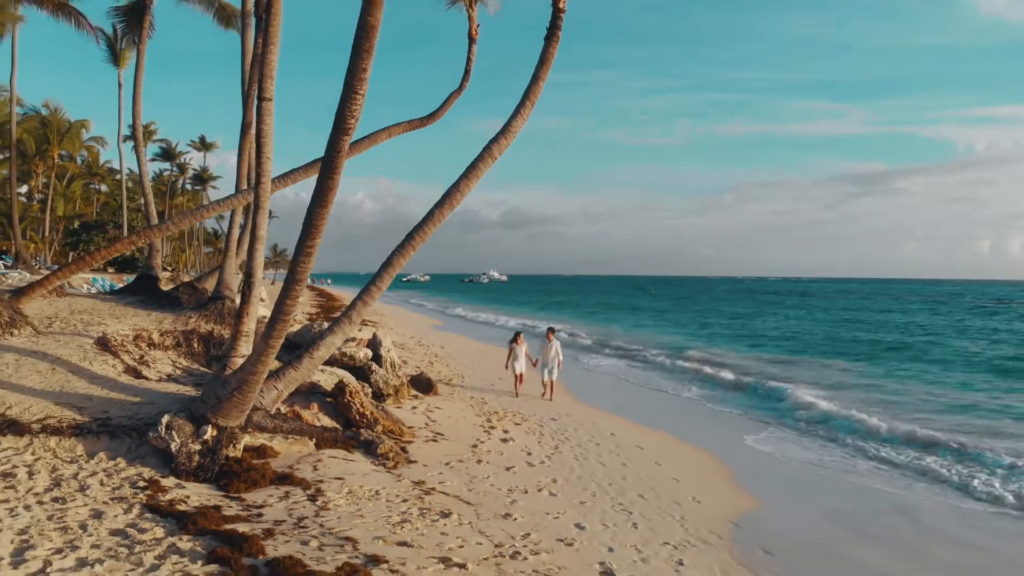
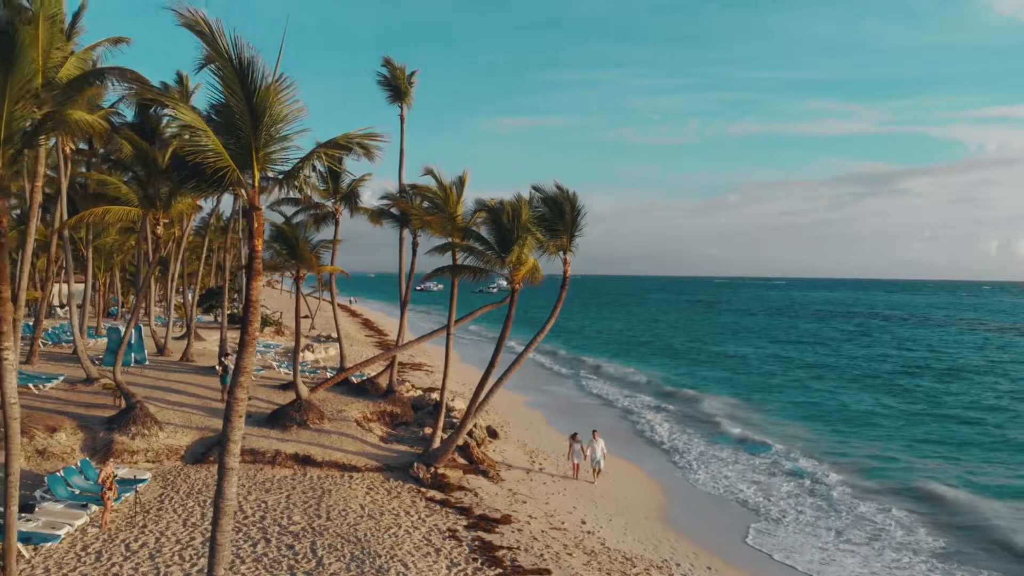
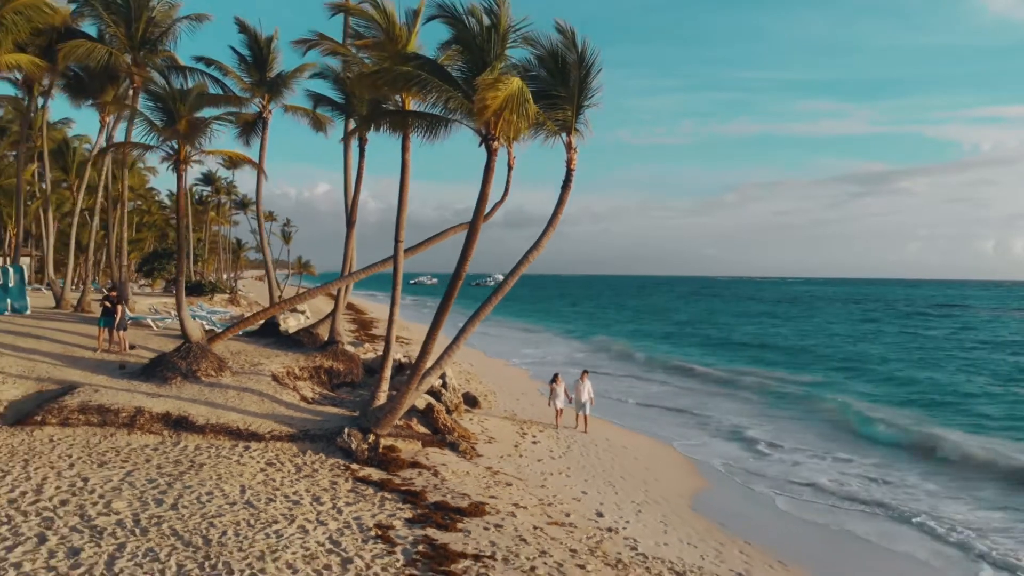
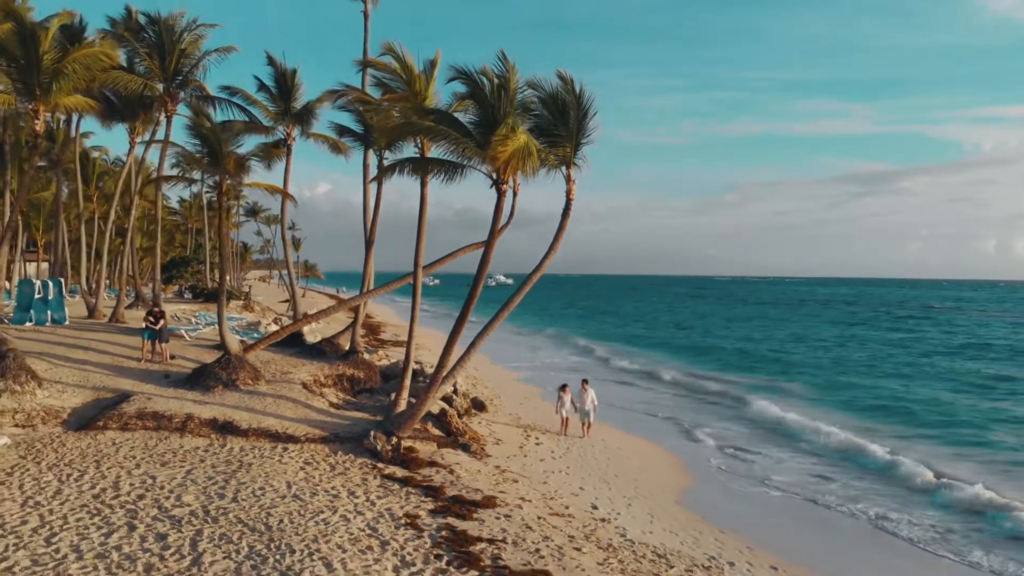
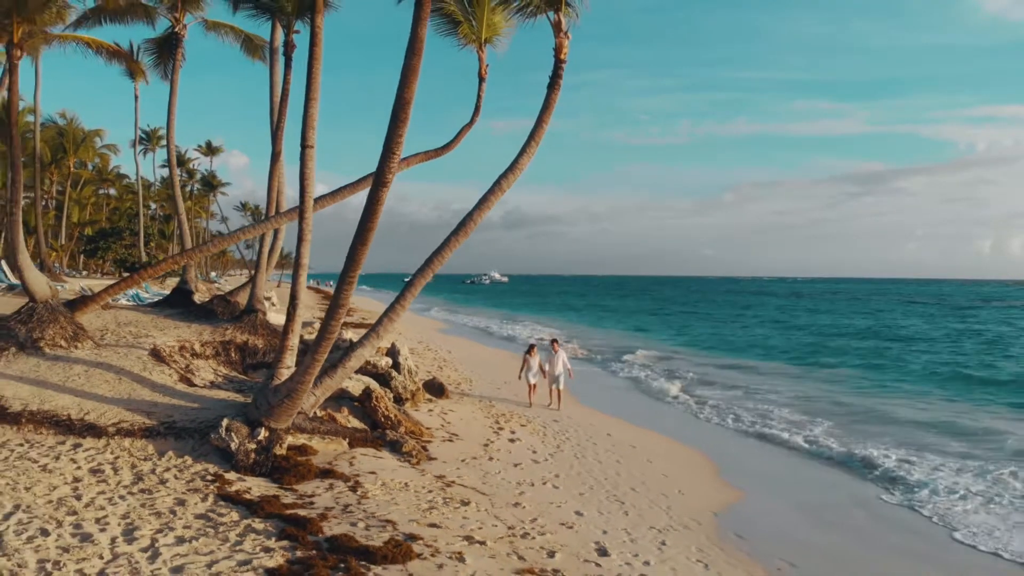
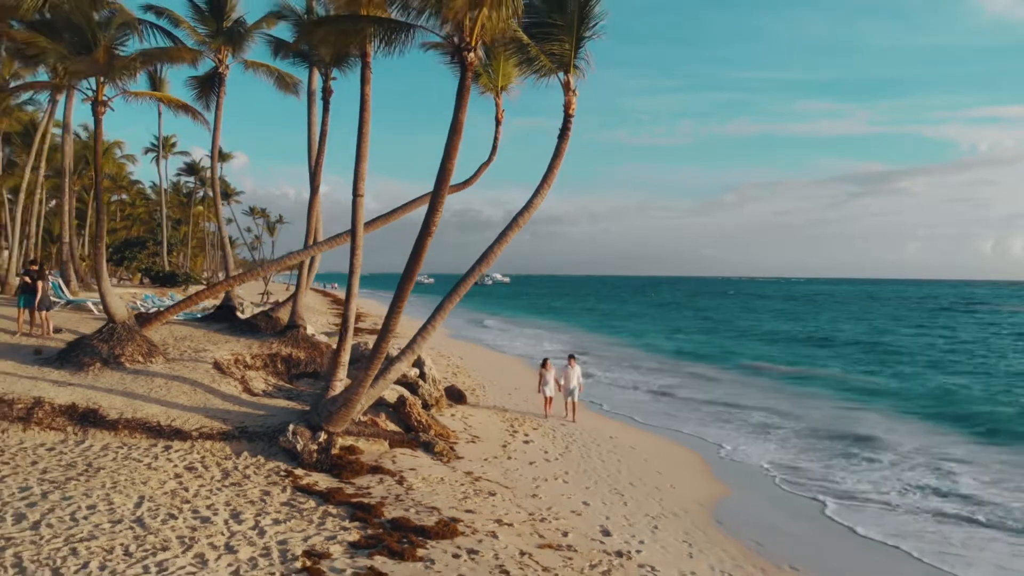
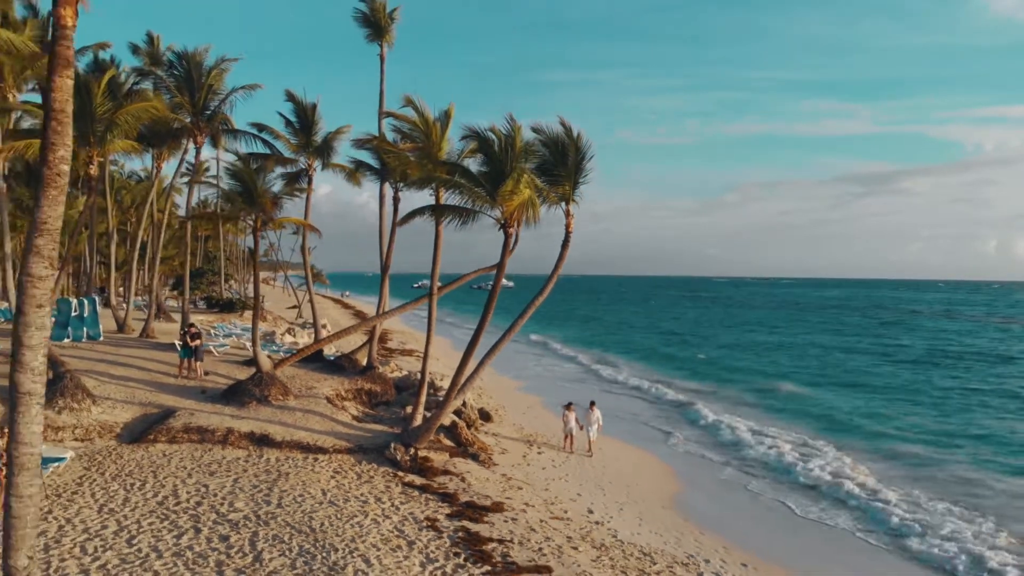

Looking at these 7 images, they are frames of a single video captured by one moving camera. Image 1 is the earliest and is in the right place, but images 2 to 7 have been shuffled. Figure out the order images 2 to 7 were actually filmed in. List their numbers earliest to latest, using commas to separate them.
5, 6, 3, 4, 7, 2
